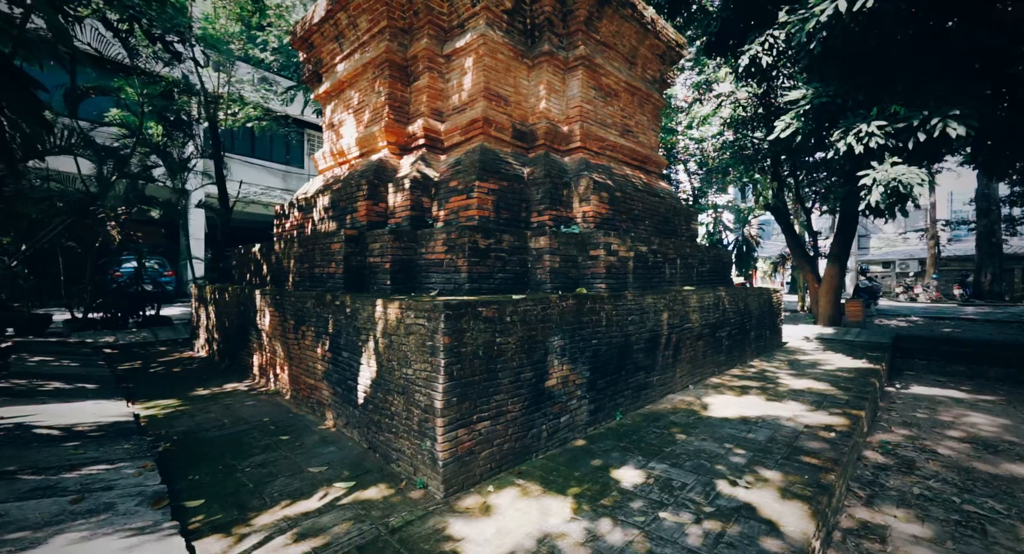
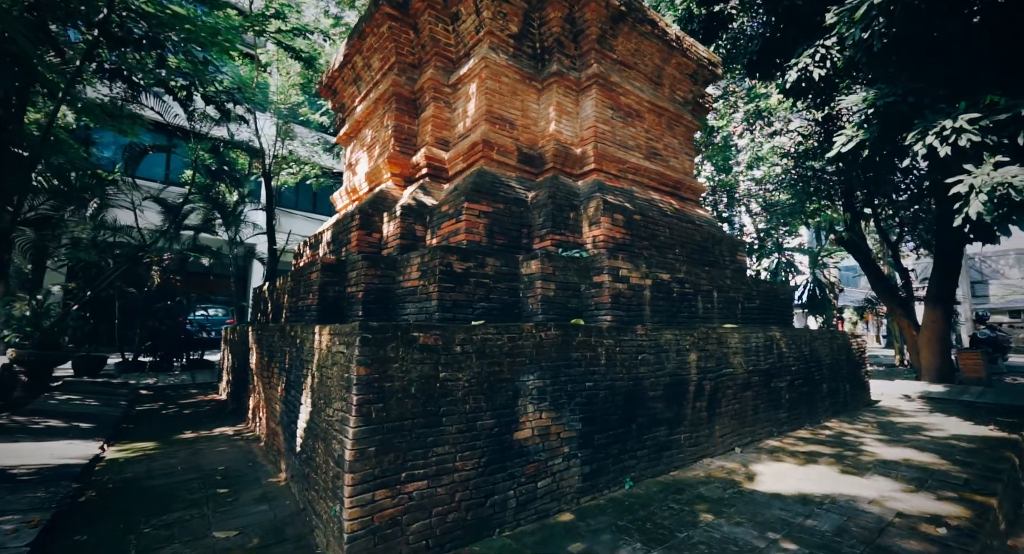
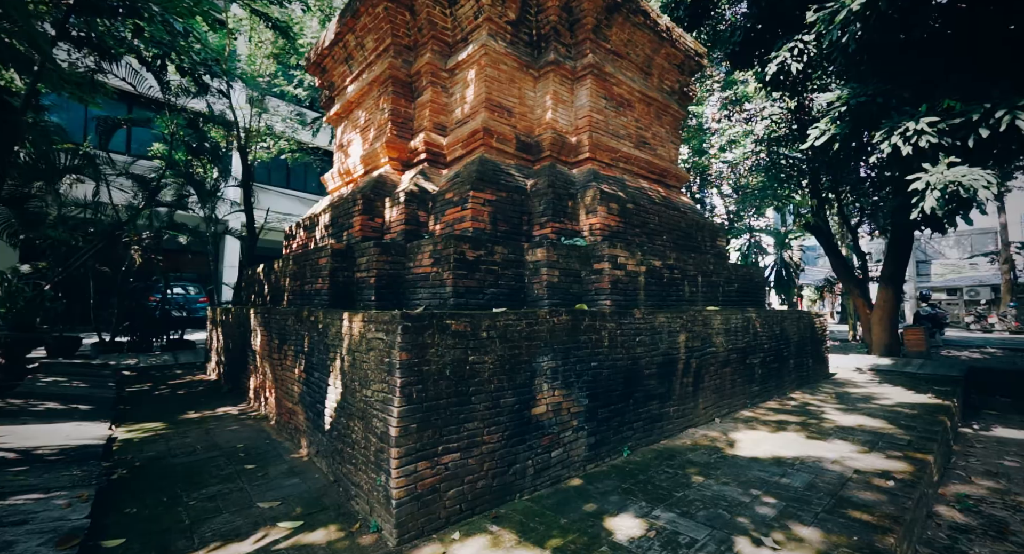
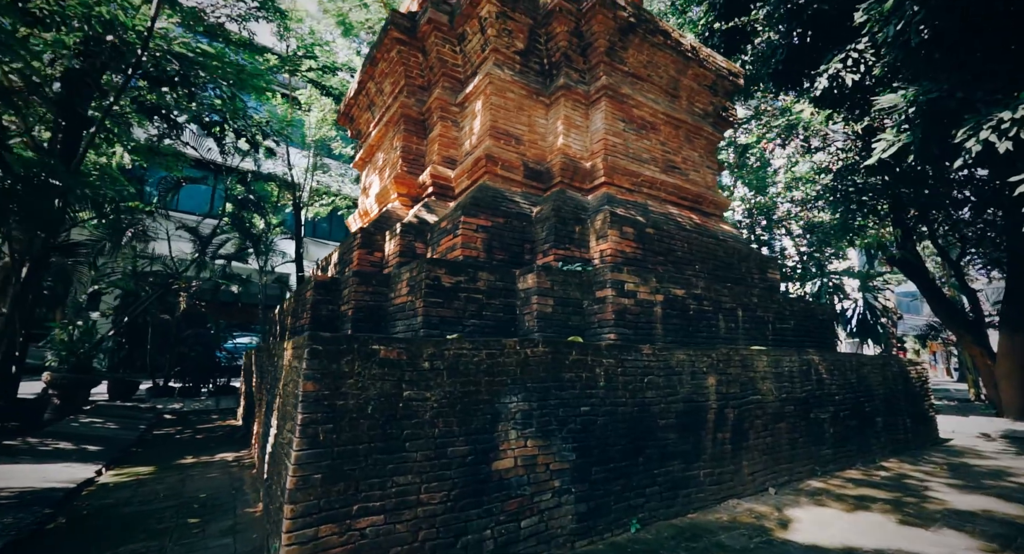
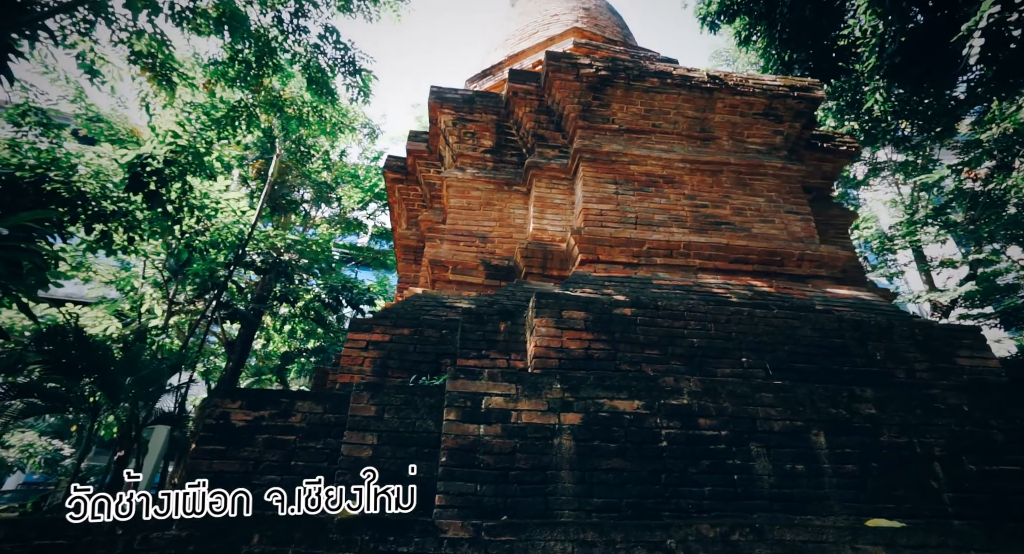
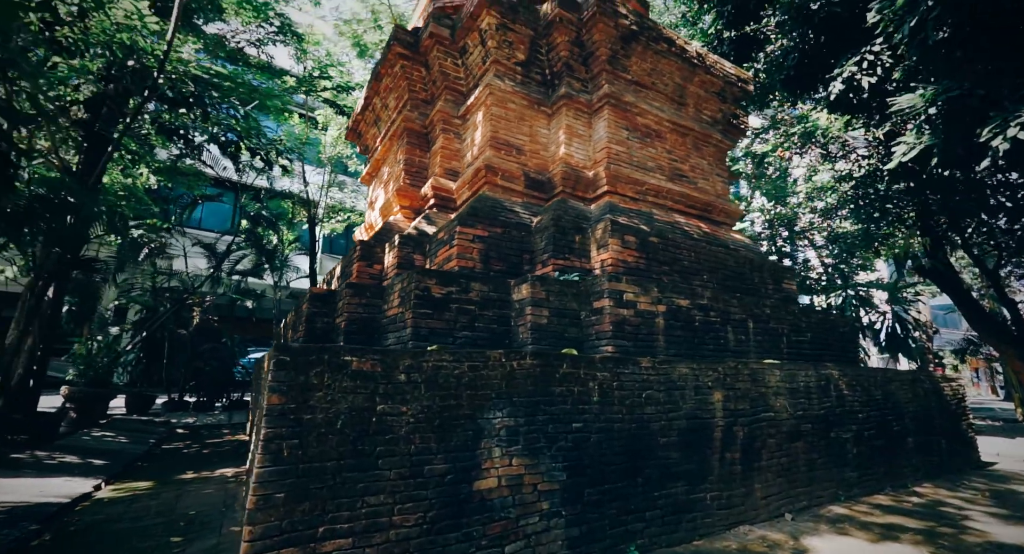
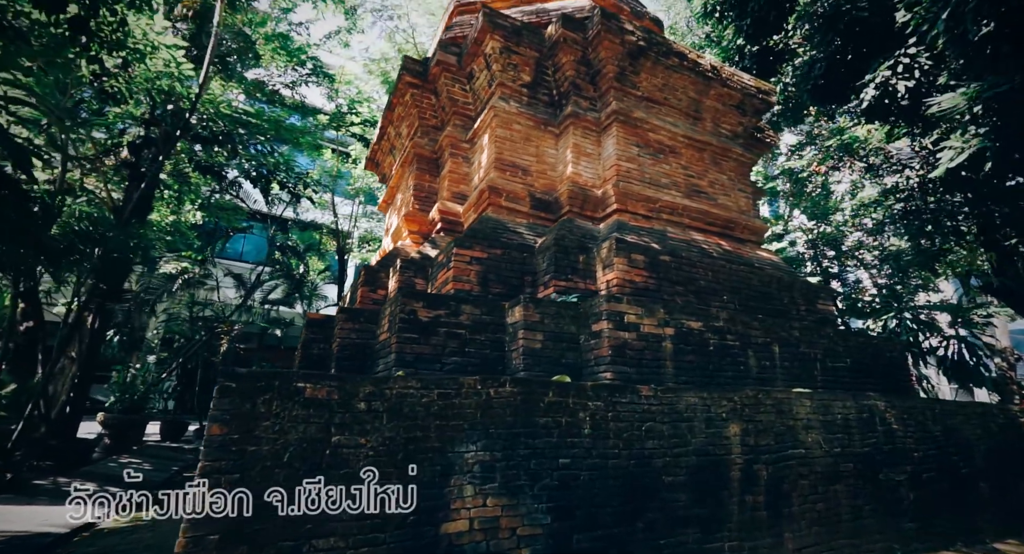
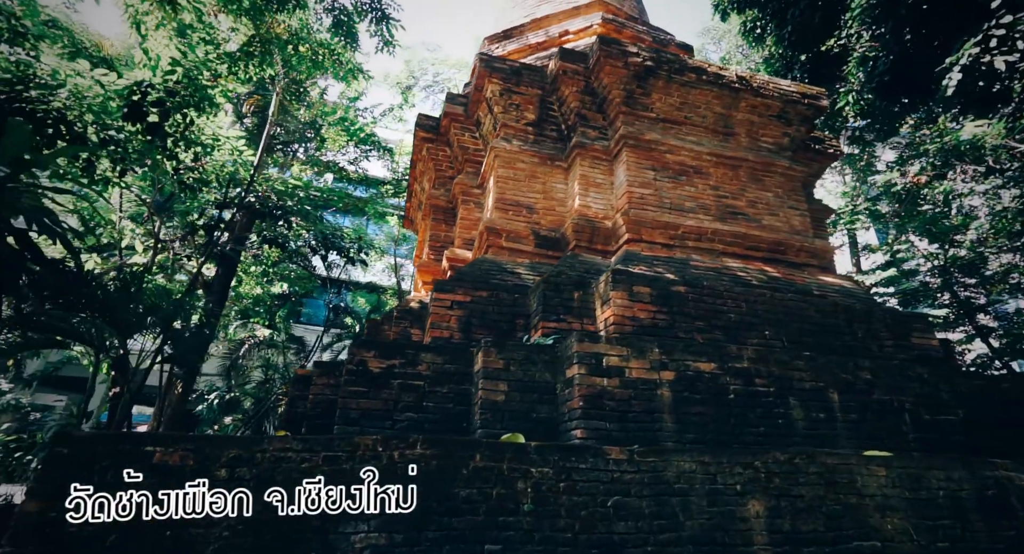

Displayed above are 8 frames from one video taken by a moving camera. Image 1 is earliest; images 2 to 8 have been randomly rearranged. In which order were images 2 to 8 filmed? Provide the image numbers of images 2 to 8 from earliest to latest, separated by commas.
3, 2, 4, 6, 7, 8, 5
